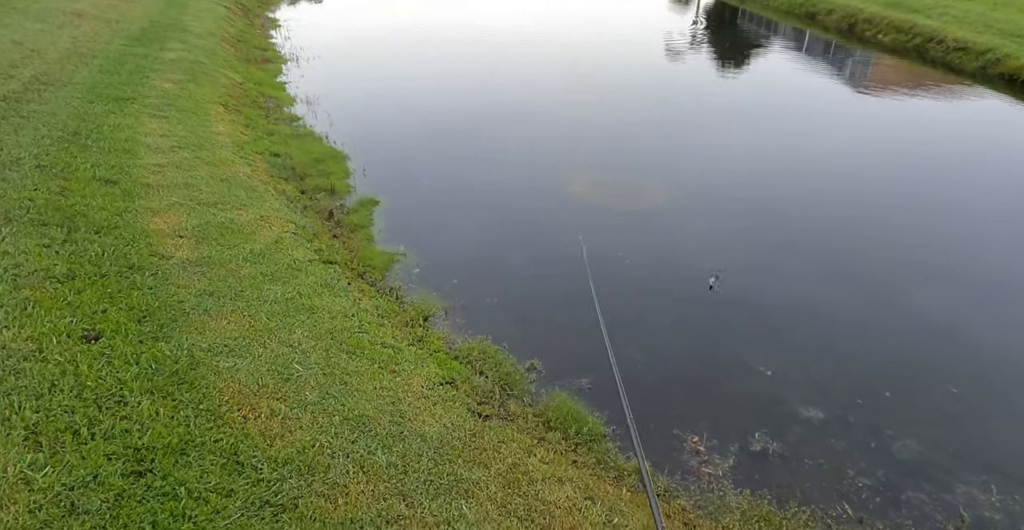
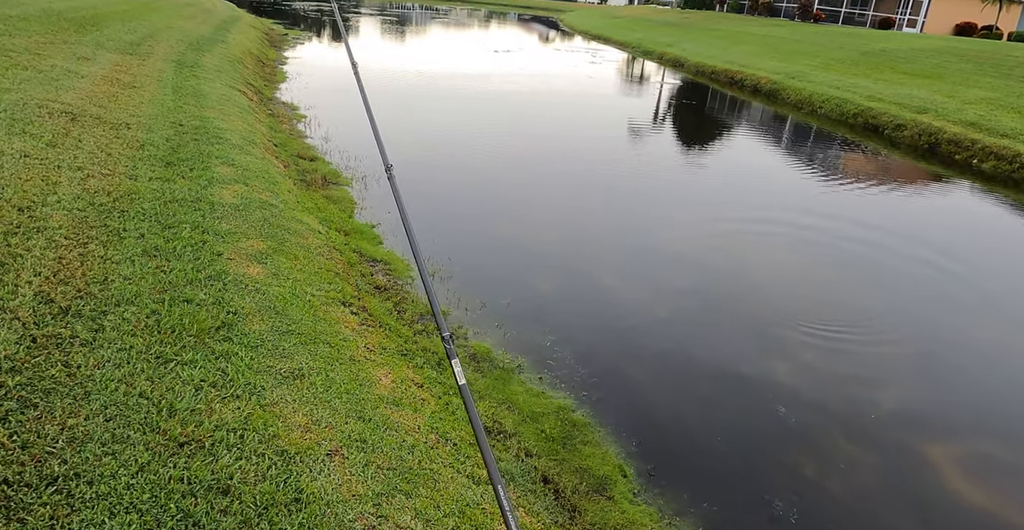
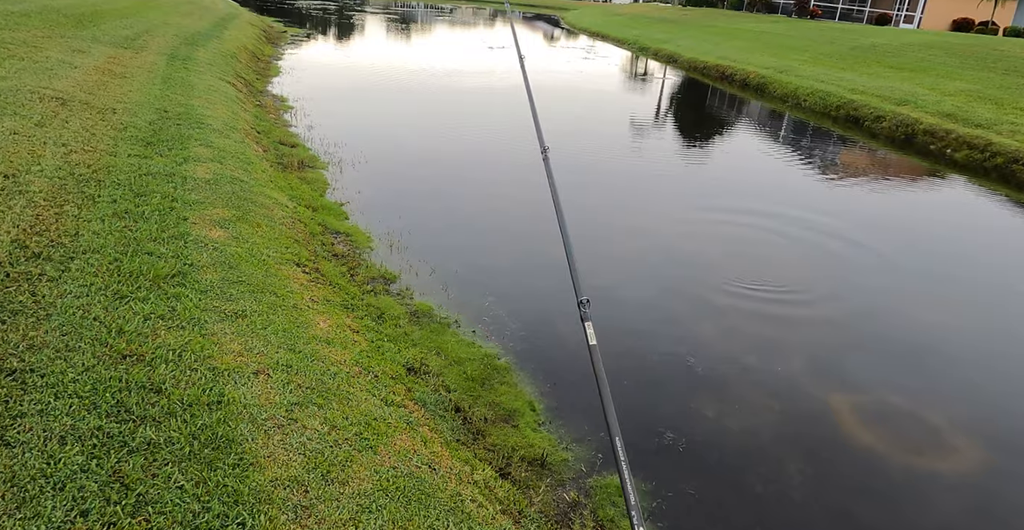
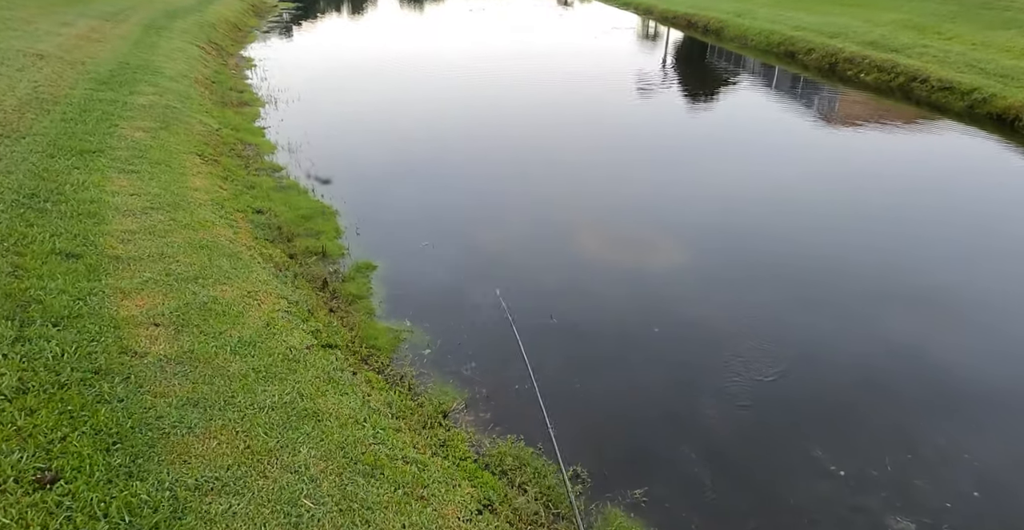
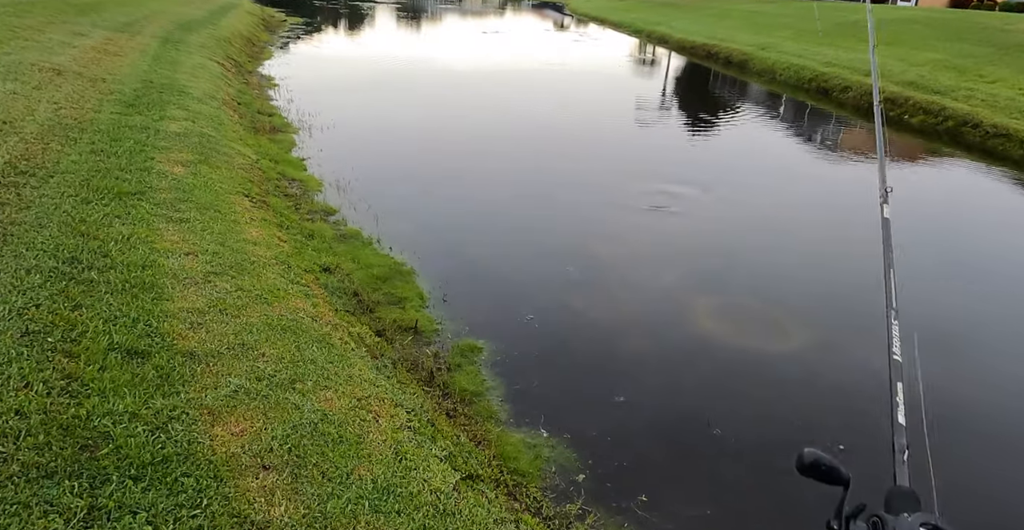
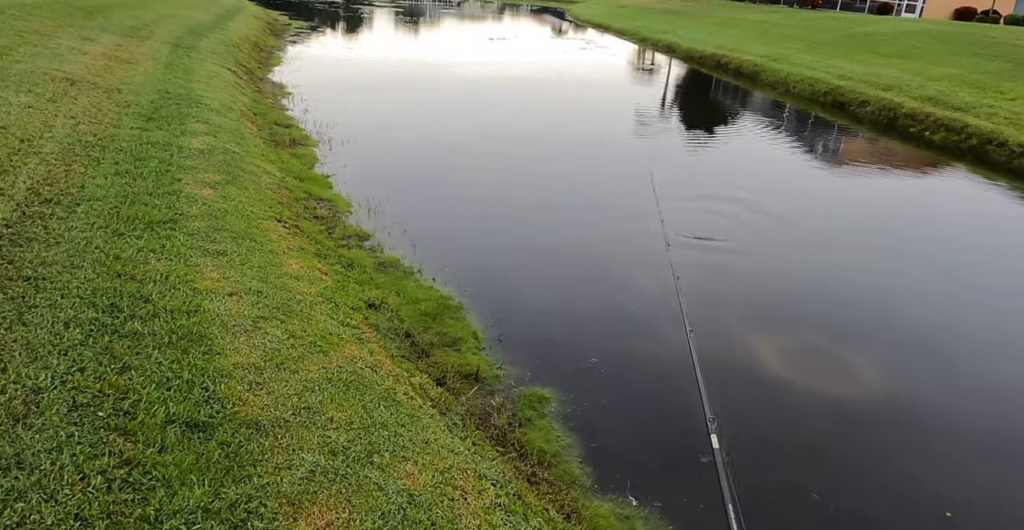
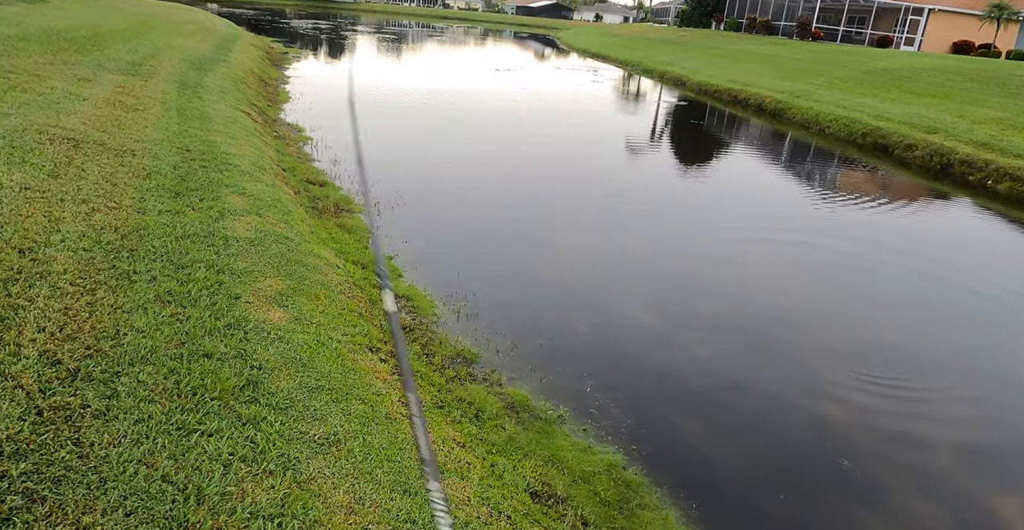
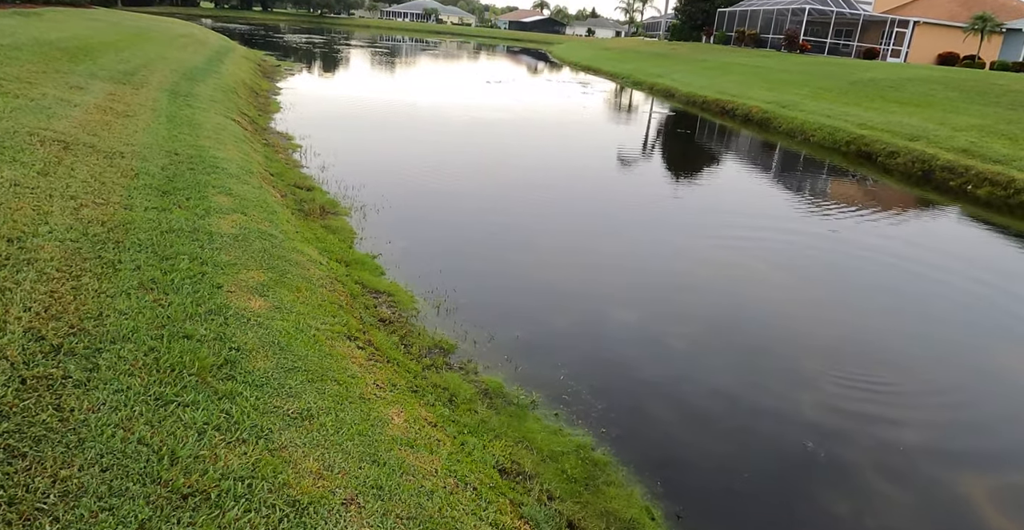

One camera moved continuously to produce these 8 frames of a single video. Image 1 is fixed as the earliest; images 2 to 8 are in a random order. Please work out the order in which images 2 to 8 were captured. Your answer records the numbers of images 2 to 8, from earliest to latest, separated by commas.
4, 5, 6, 3, 2, 7, 8
